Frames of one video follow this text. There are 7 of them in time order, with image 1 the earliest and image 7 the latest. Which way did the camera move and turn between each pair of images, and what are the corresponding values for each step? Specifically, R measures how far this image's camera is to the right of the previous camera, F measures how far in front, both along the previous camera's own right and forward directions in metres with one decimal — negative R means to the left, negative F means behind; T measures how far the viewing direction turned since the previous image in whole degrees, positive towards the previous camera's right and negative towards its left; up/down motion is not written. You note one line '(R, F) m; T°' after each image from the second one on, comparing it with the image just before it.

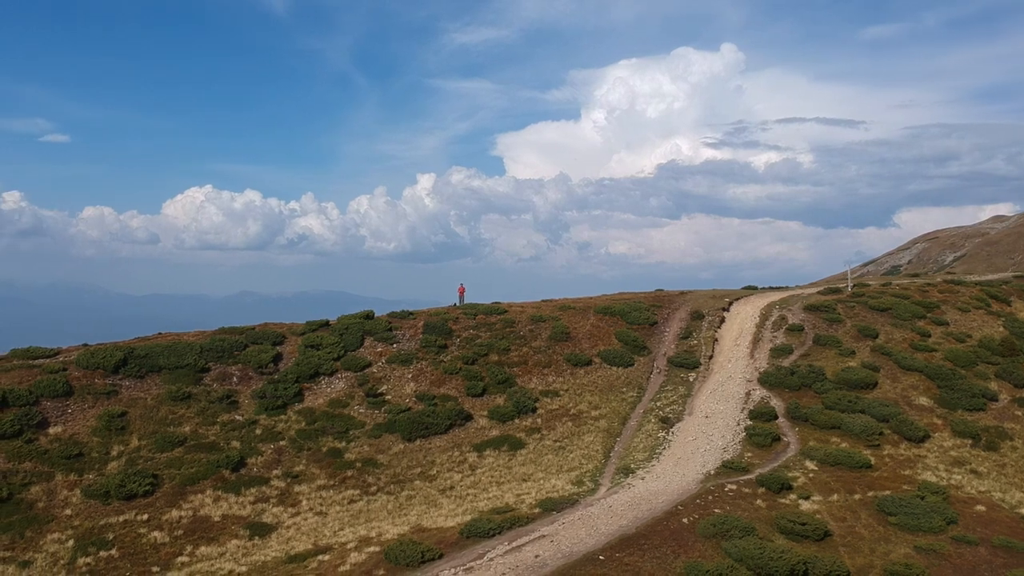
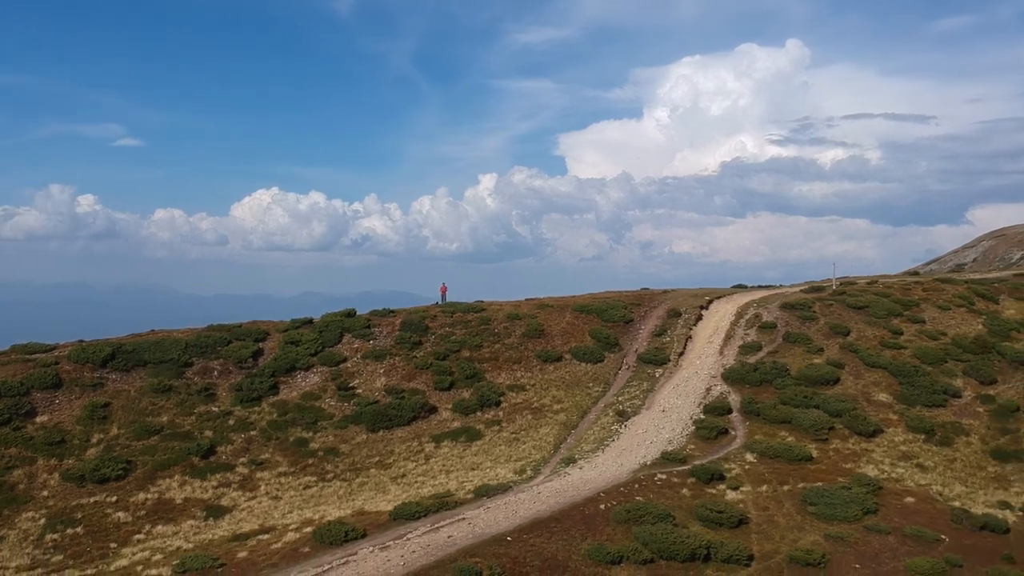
(+3.9, -1.6) m; -4°
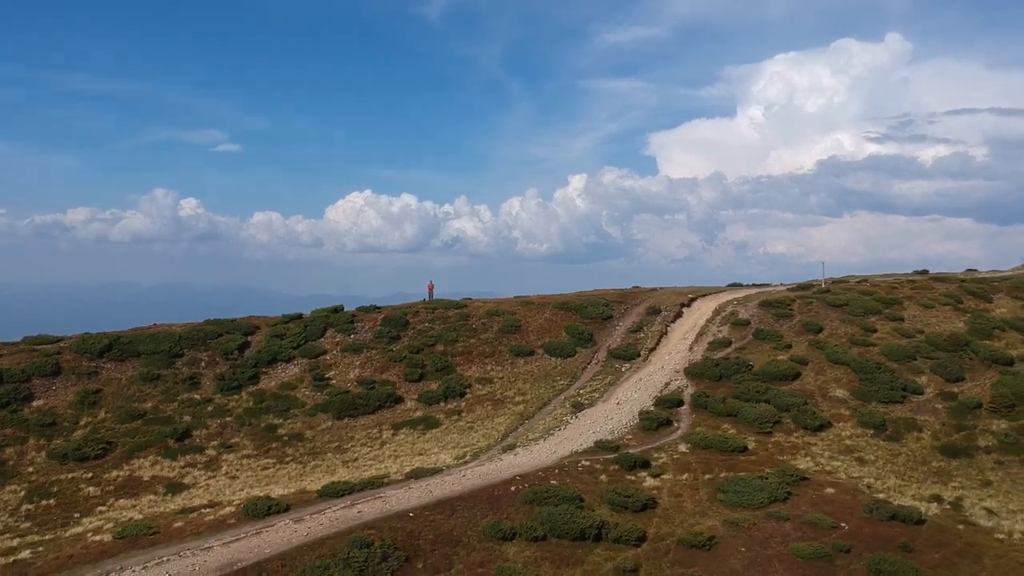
(+5.3, -1.8) m; -5°
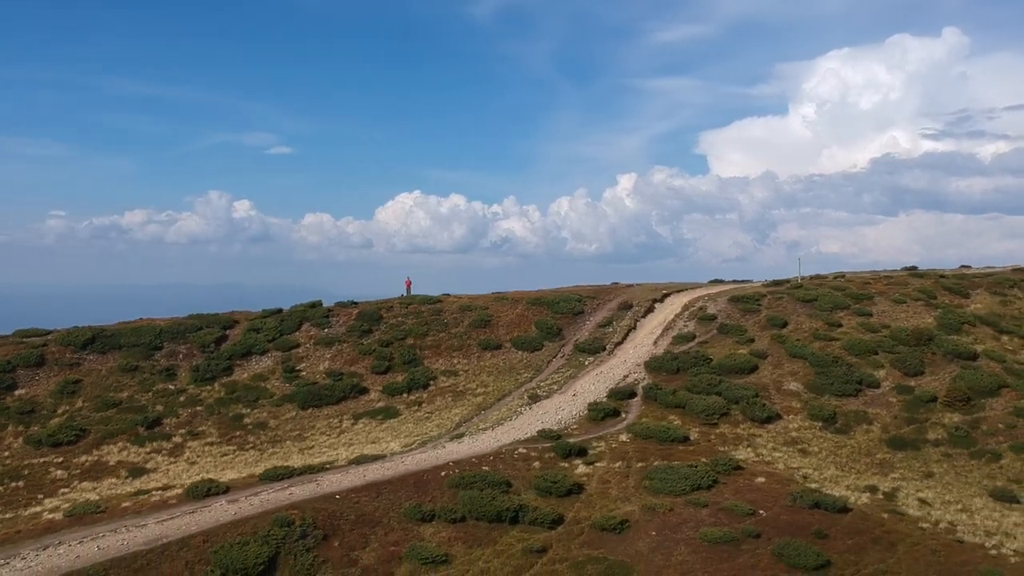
(+3.8, -1.1) m; -3°
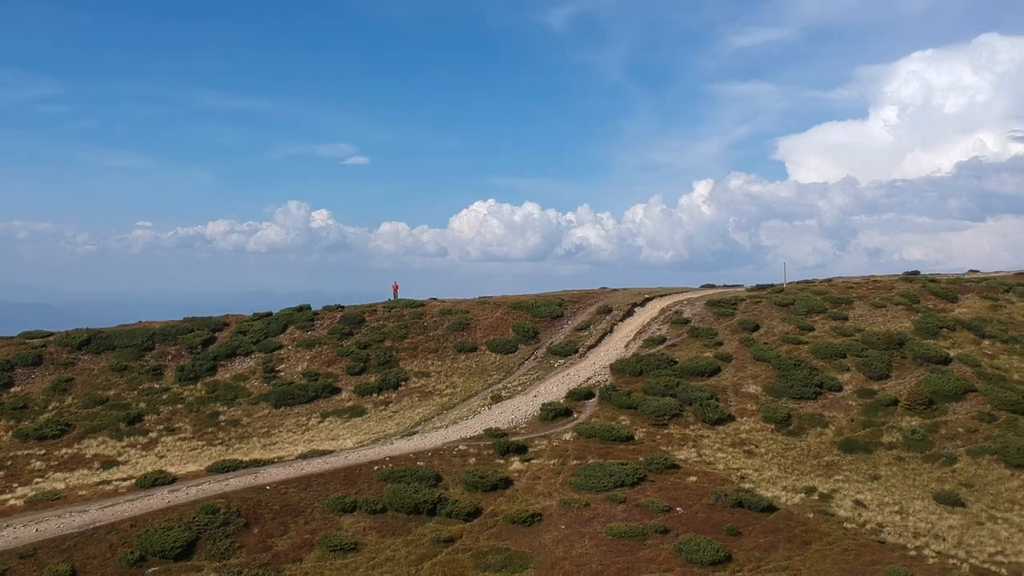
(+4.9, -1.0) m; -4°
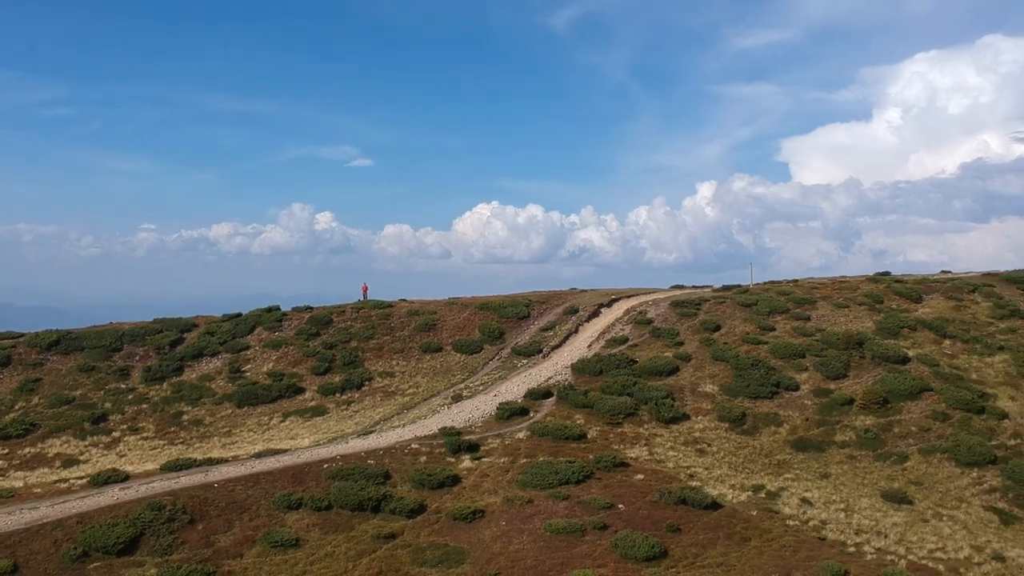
(+1.9, -0.4) m; 0°
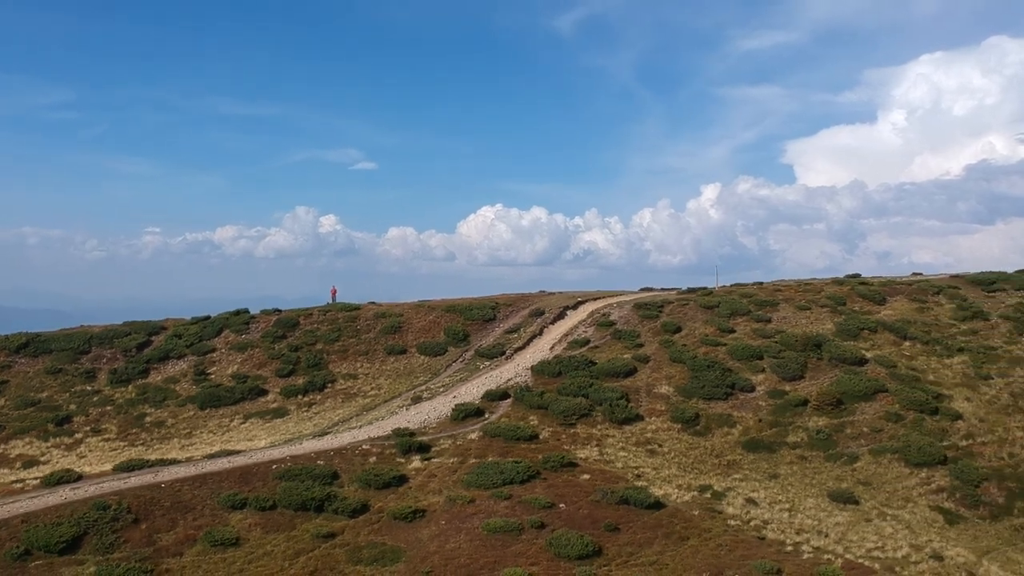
(+2.0, -0.5) m; 0°
